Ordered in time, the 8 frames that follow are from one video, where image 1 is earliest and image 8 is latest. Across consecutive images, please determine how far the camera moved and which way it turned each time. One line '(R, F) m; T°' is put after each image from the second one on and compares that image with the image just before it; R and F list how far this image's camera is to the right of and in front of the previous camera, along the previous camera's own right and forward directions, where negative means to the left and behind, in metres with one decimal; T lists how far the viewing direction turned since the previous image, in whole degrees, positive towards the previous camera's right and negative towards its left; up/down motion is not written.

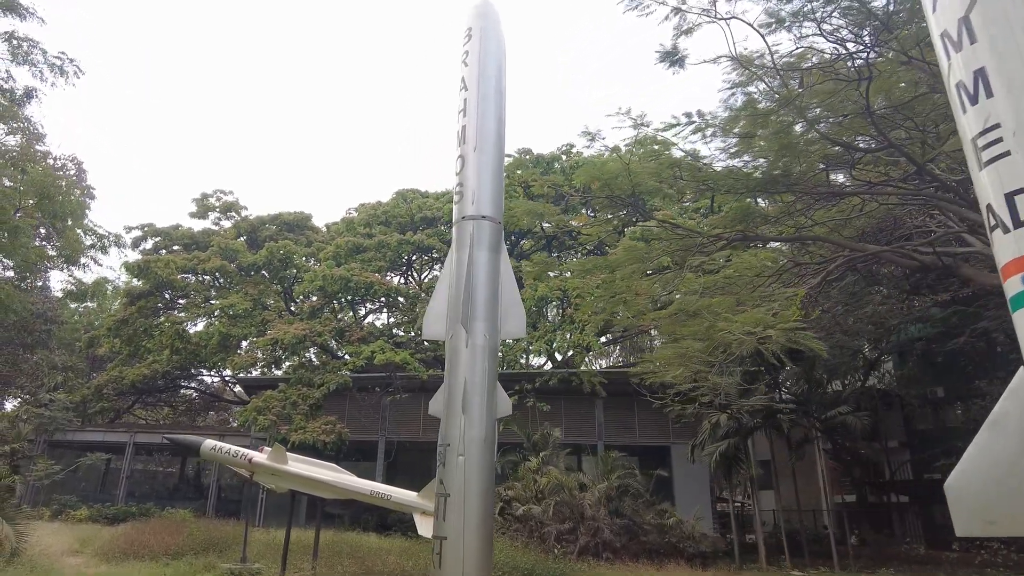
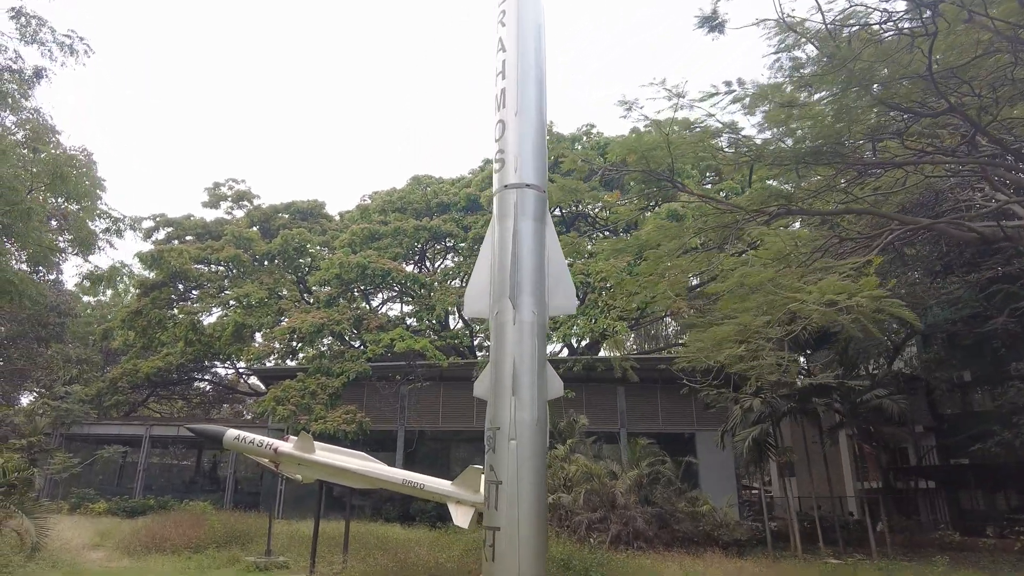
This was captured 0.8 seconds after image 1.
(-0.3, +0.4) m; -1°
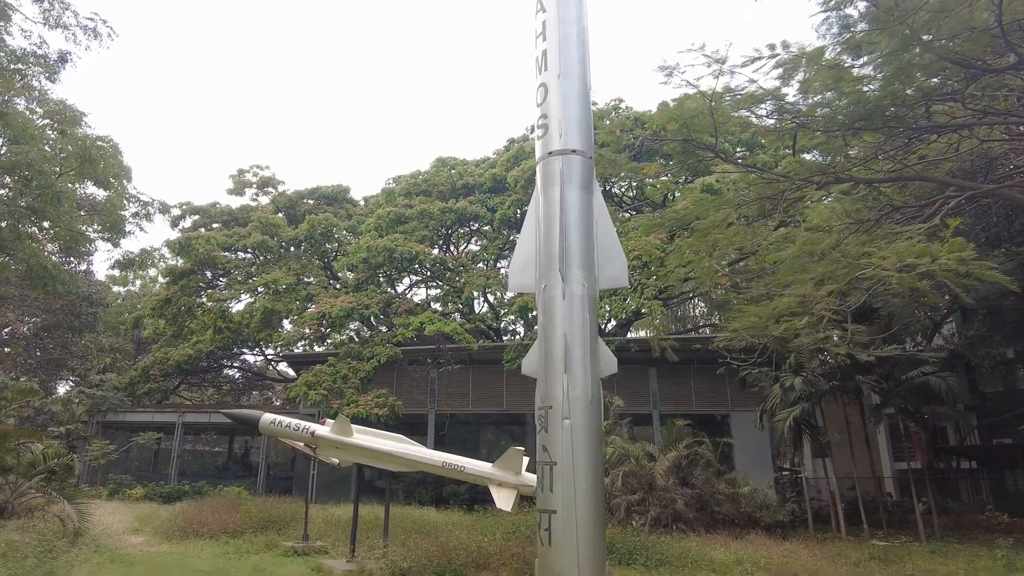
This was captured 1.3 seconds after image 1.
(-0.2, +0.3) m; -2°
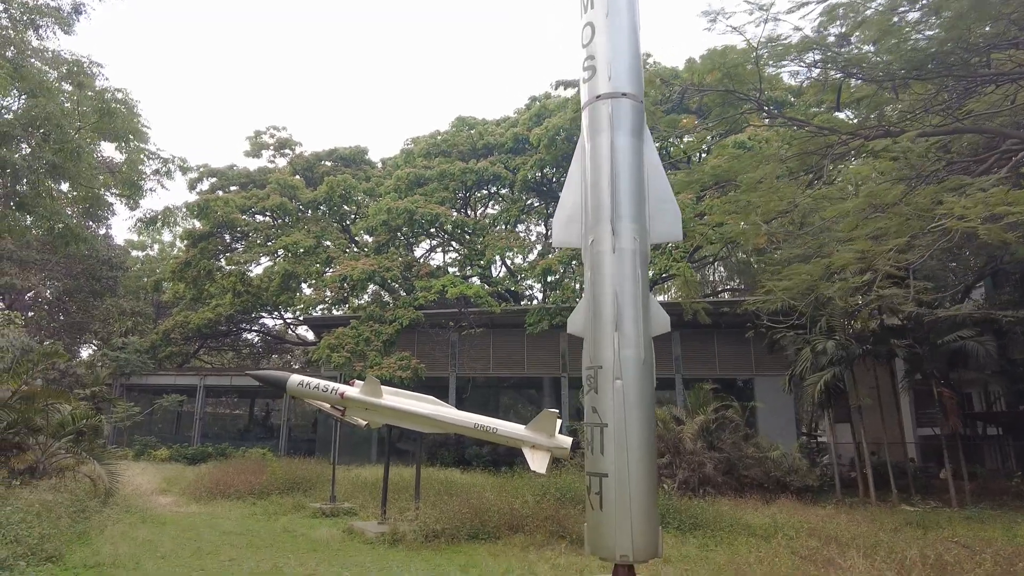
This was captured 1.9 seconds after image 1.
(-0.2, +0.3) m; -1°
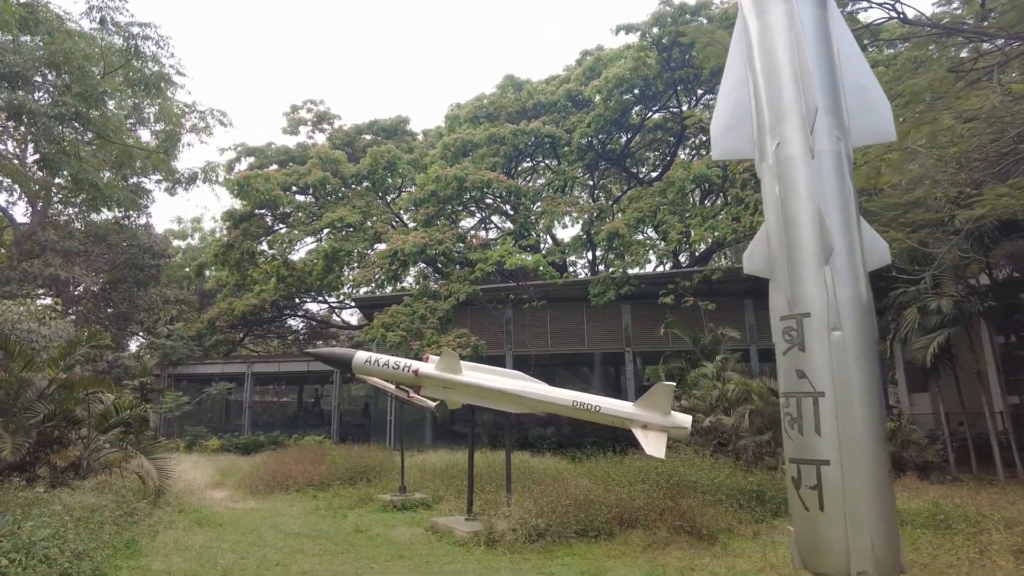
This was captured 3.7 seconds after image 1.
(-0.7, +1.2) m; -3°
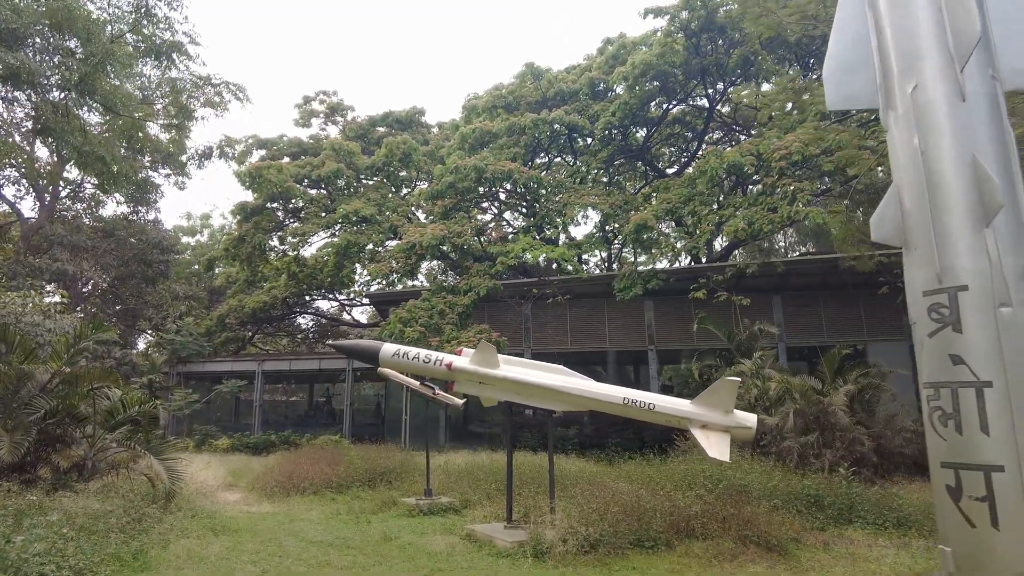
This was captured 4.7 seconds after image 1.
(-0.3, +0.6) m; -1°
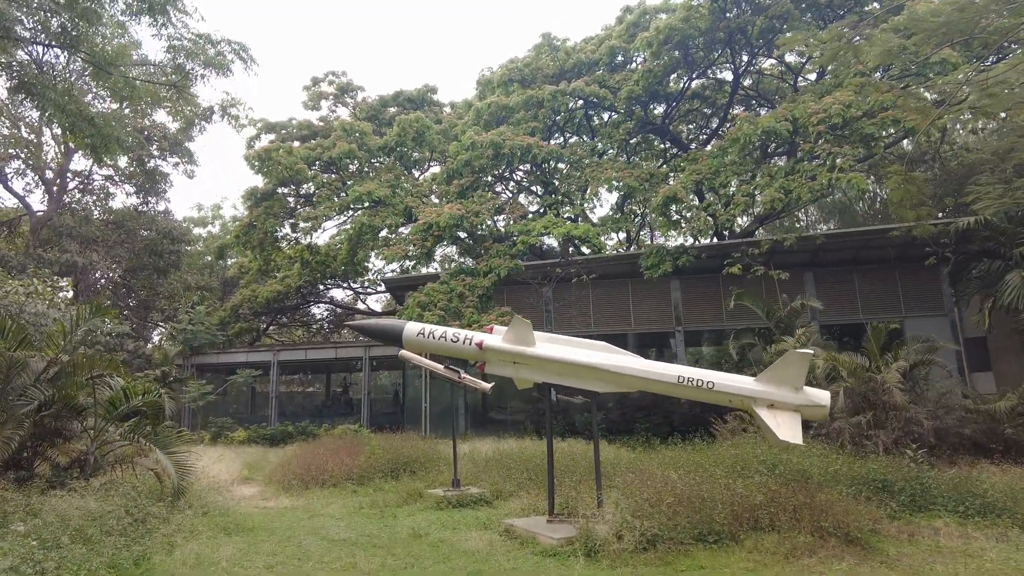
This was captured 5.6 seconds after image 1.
(-0.2, +0.6) m; -1°
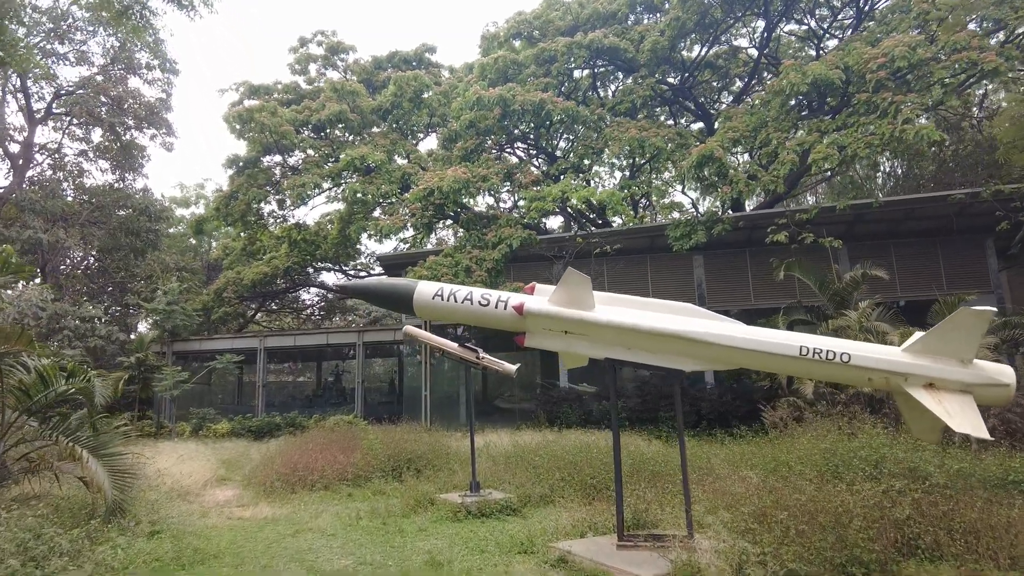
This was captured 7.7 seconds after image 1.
(-0.4, +1.5) m; +1°
